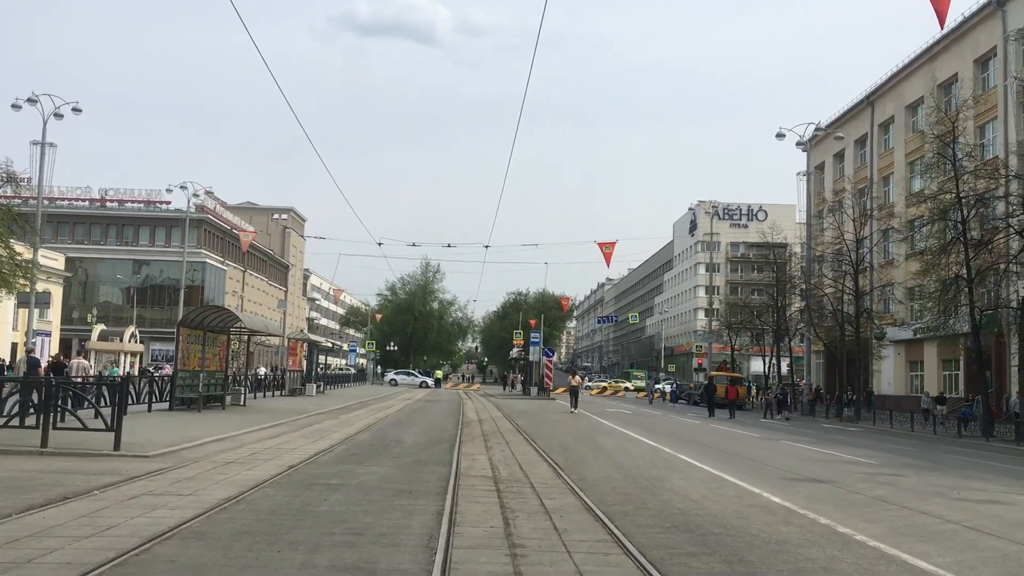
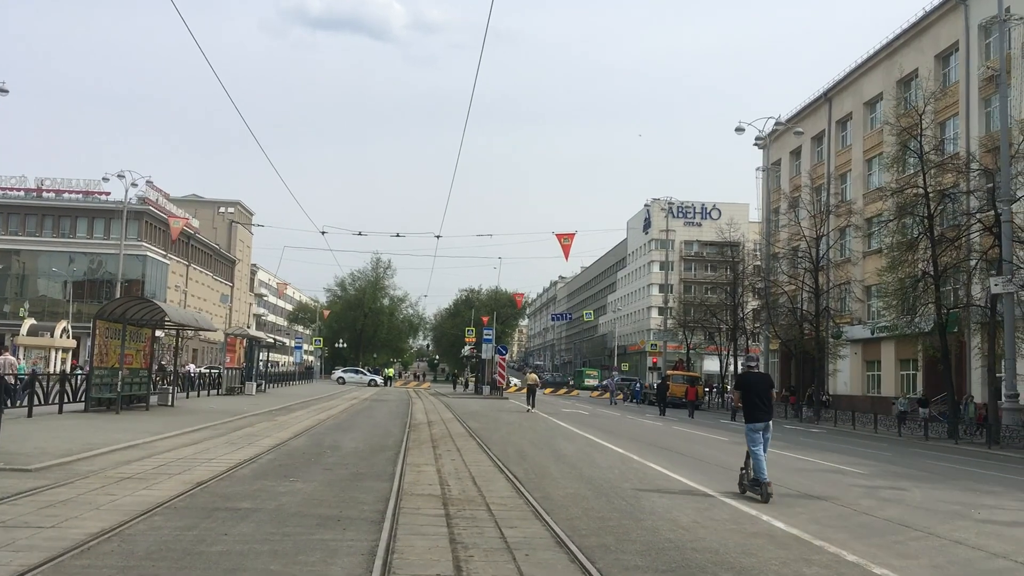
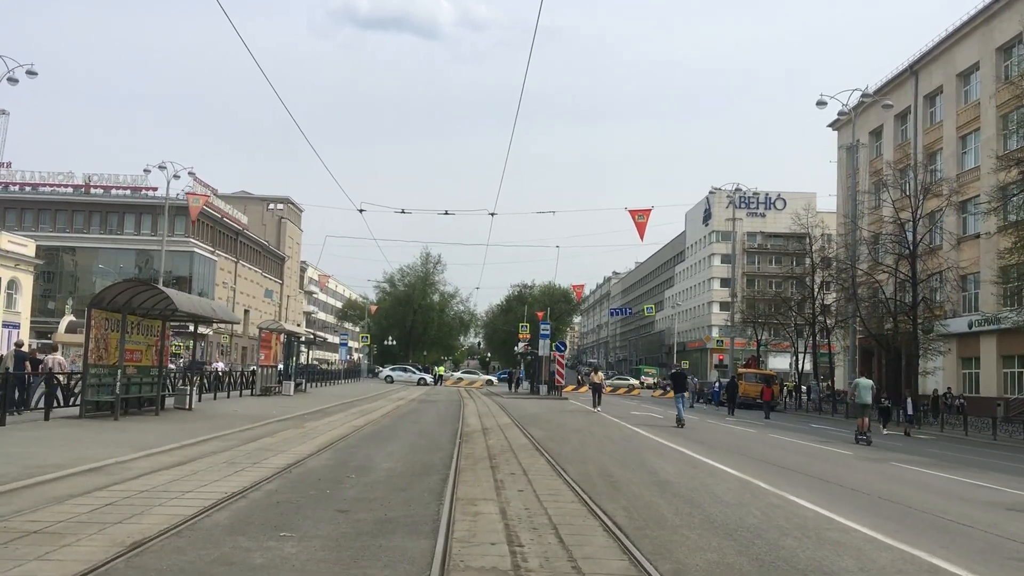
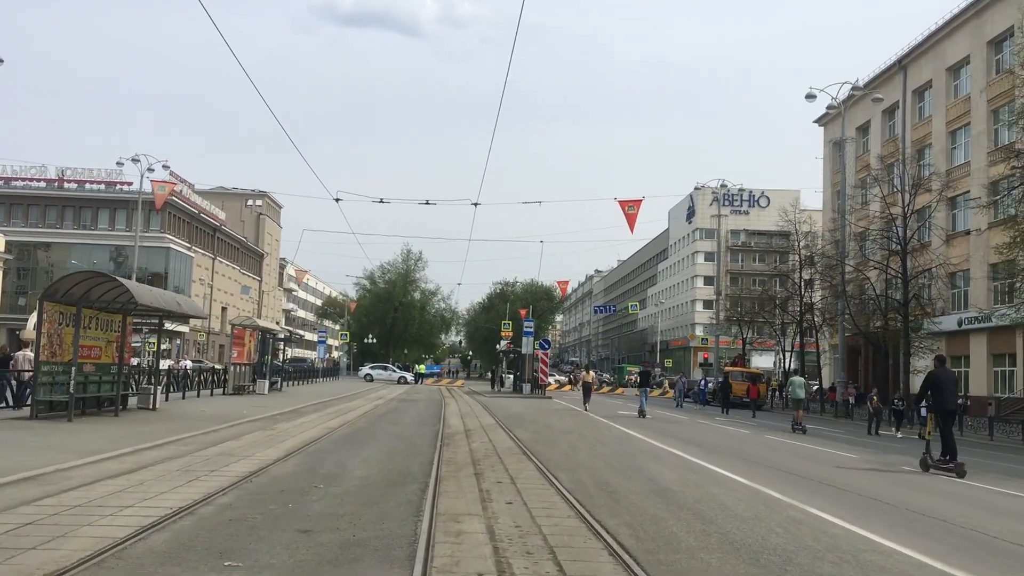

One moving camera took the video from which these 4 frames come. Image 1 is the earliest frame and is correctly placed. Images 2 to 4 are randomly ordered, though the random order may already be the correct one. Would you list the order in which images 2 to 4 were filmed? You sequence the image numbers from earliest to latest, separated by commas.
2, 3, 4
